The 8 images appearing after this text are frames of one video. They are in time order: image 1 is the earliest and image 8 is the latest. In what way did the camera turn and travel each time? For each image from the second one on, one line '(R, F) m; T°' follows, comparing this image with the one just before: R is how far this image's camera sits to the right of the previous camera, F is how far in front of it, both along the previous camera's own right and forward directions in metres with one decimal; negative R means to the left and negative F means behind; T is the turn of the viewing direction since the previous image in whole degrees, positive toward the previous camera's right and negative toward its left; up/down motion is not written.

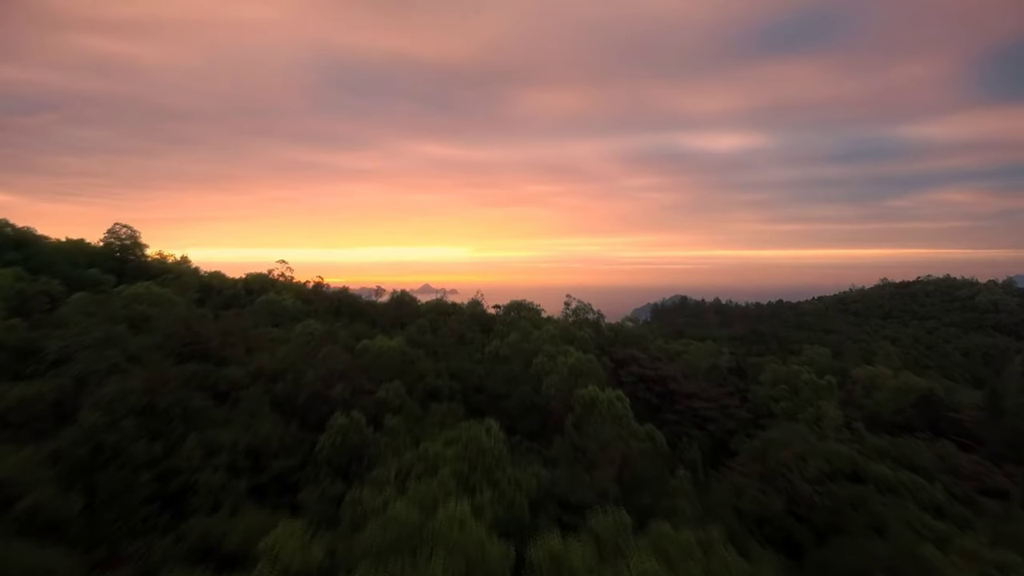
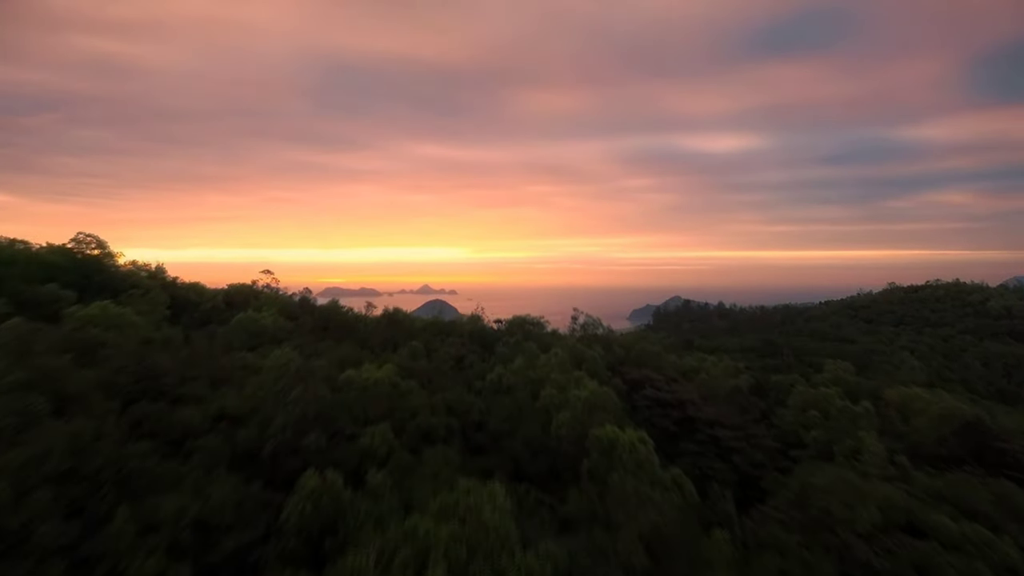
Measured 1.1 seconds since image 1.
(-0.1, +1.1) m; 0°
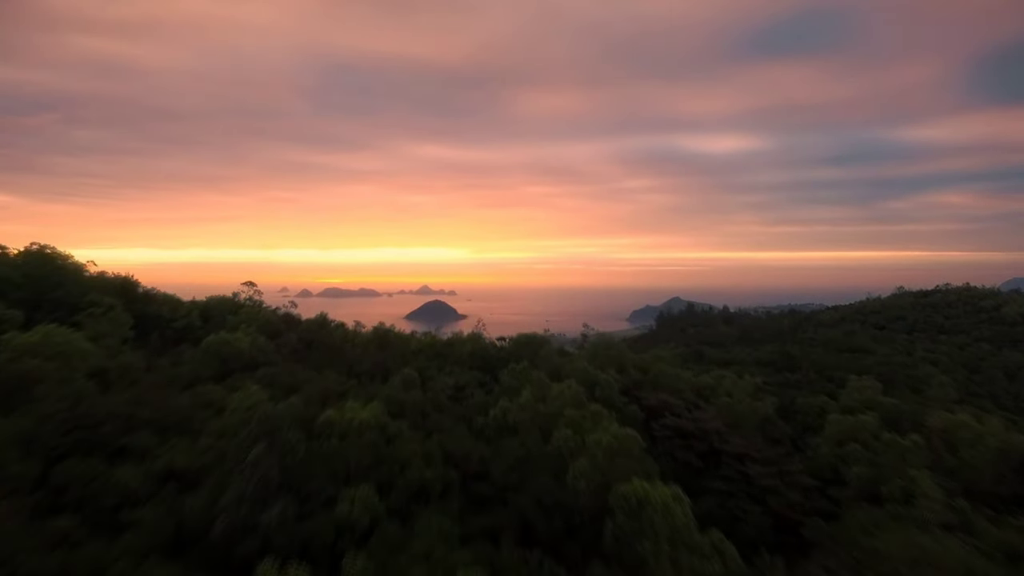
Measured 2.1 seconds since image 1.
(-0.1, +1.1) m; 0°
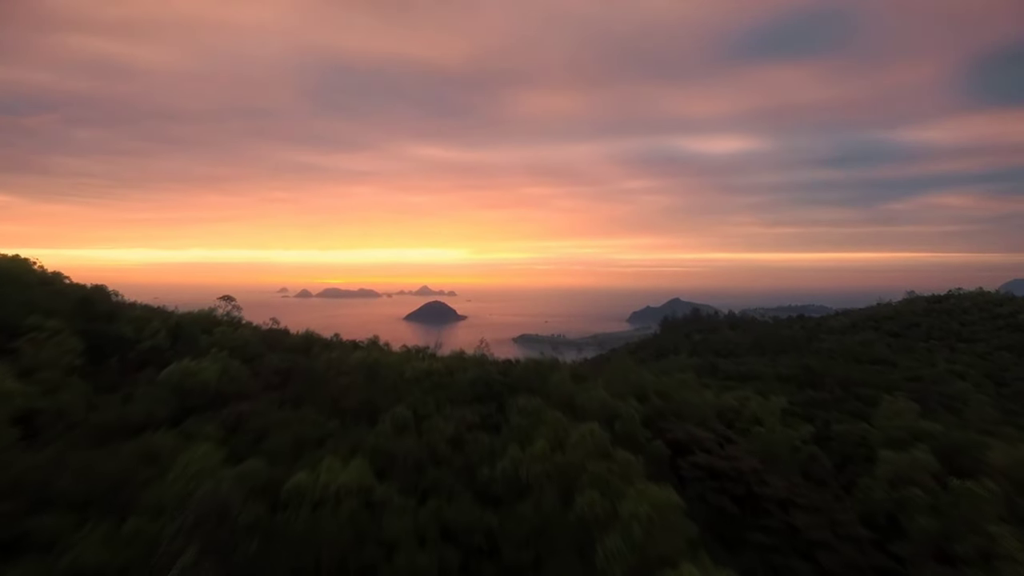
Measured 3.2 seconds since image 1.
(-0.2, +1.2) m; 0°
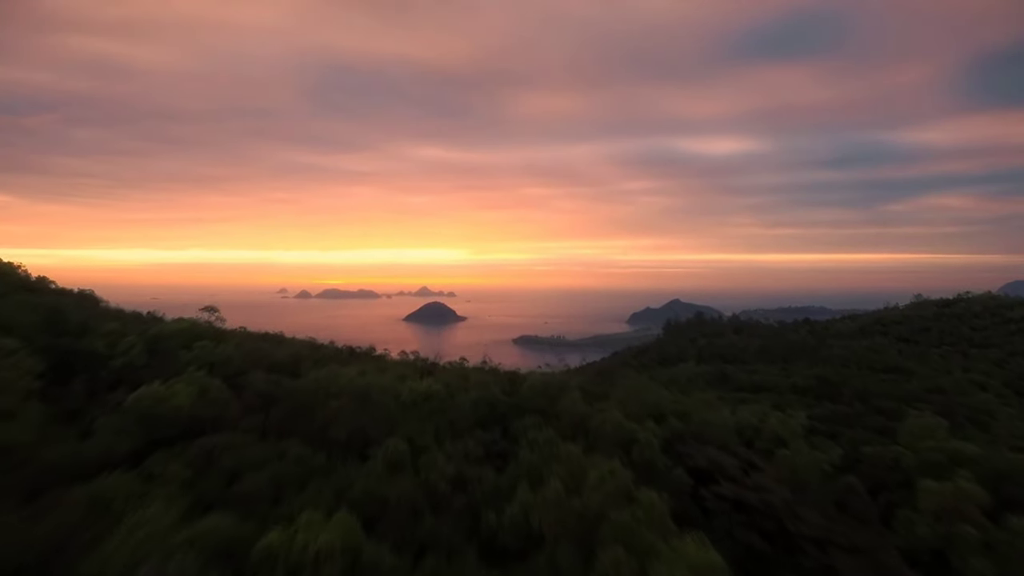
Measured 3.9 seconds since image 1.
(-0.1, +0.8) m; 0°
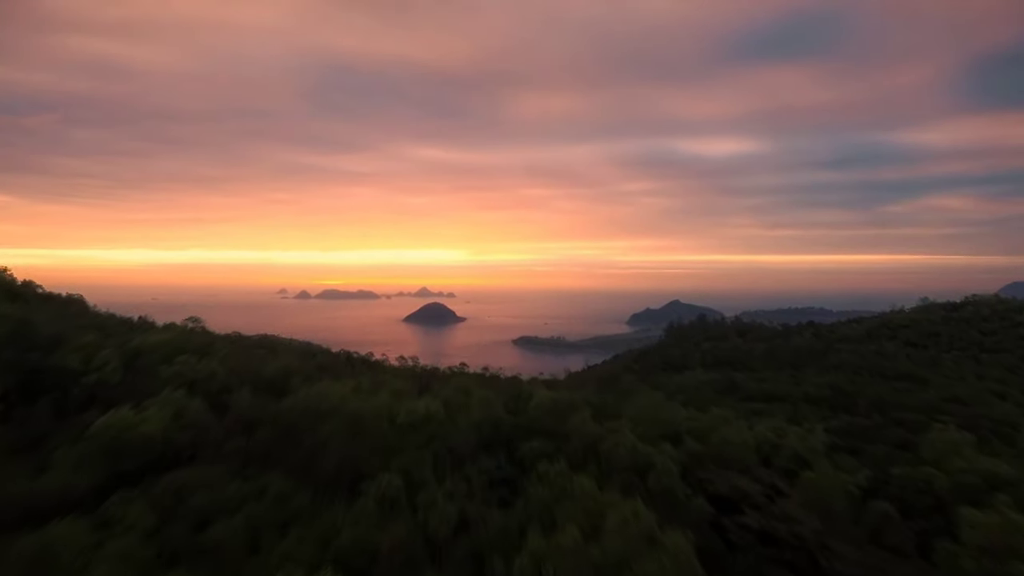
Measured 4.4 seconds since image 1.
(-0.1, +0.7) m; 0°
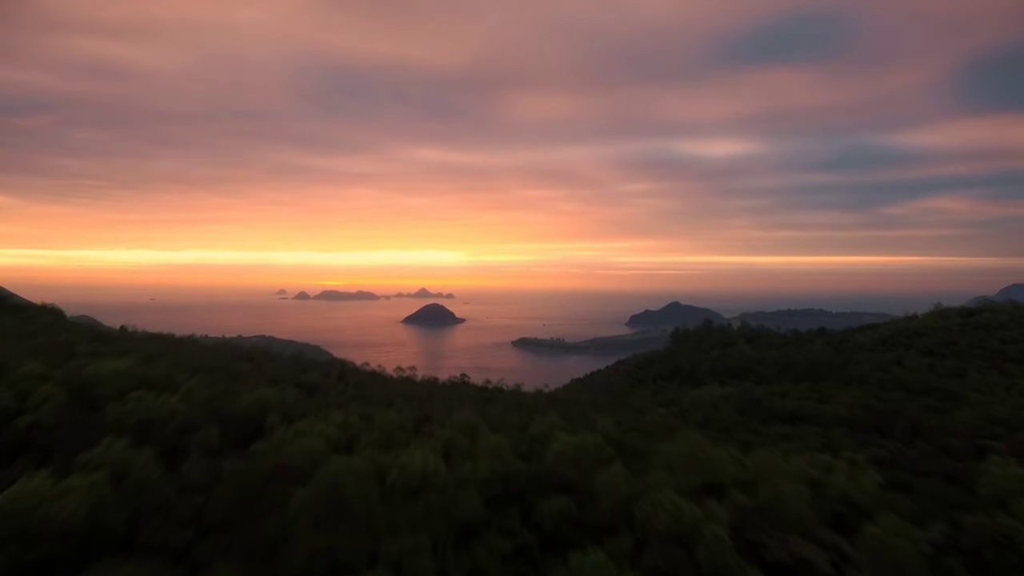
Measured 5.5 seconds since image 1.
(-0.3, +1.3) m; 0°
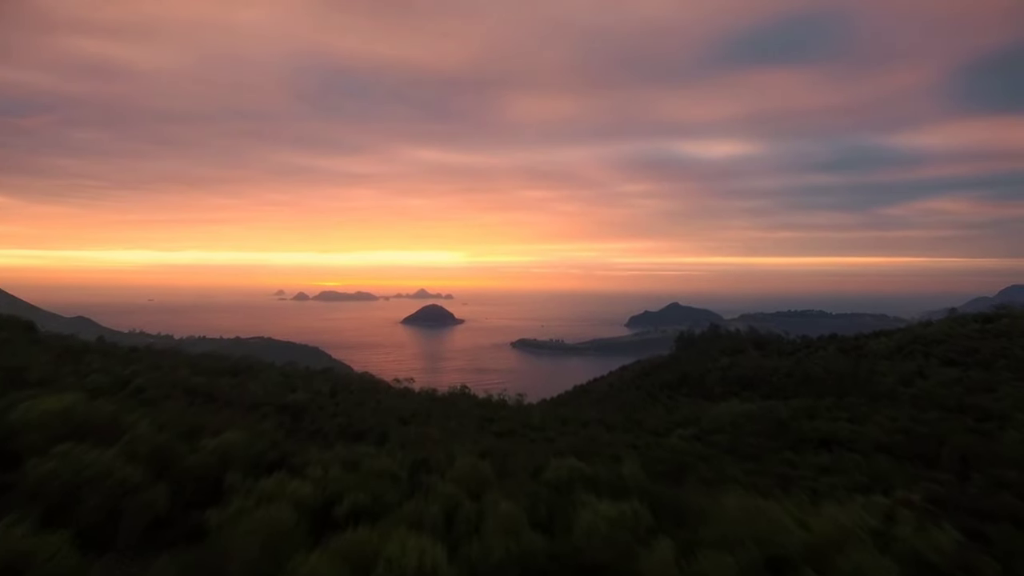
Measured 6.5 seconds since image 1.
(-0.3, +1.5) m; 0°
